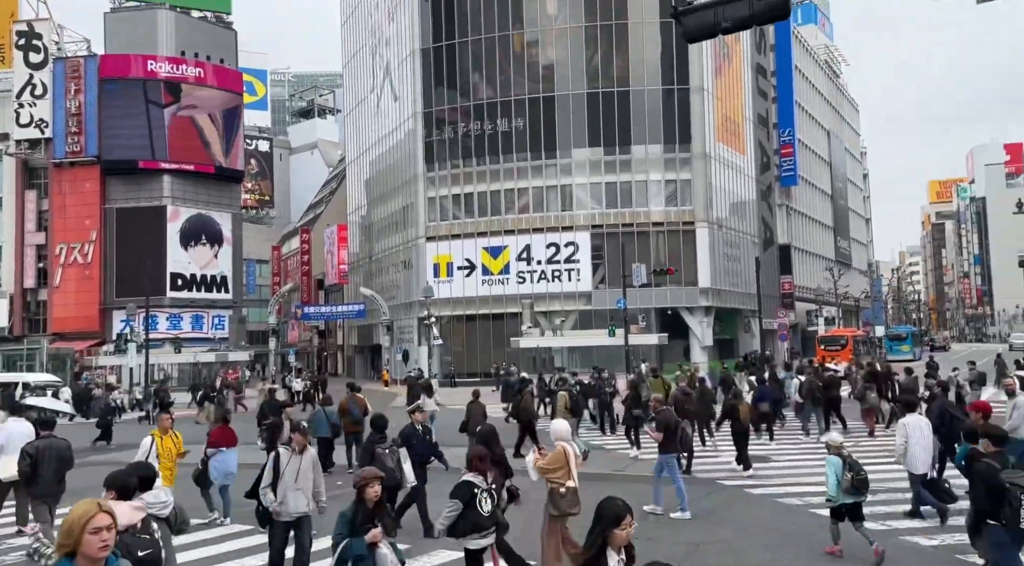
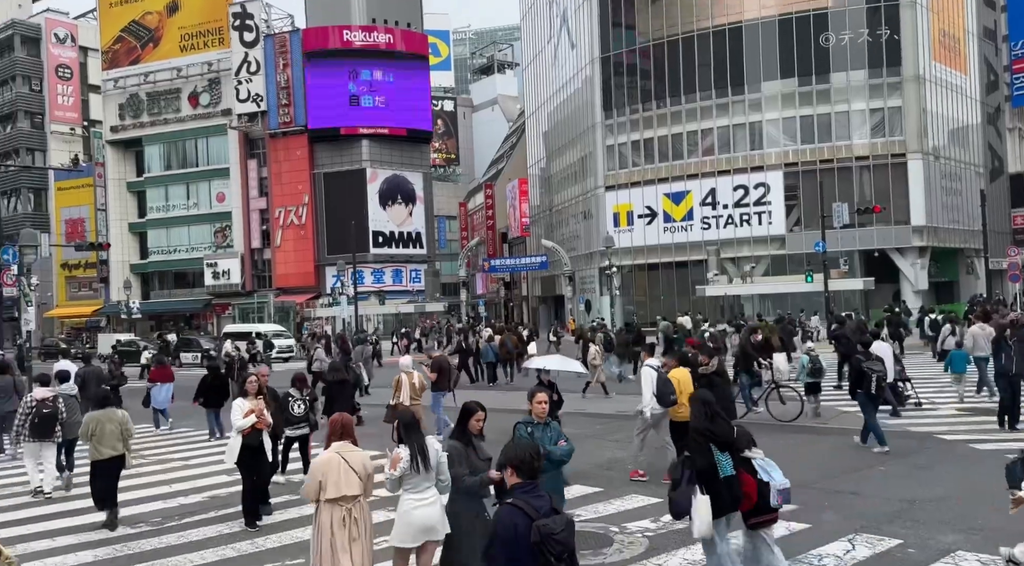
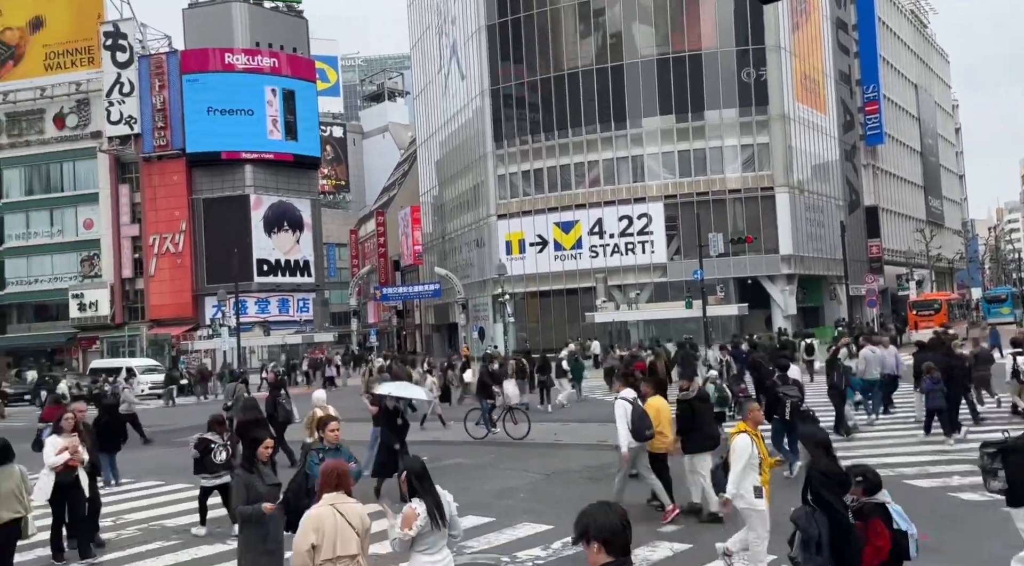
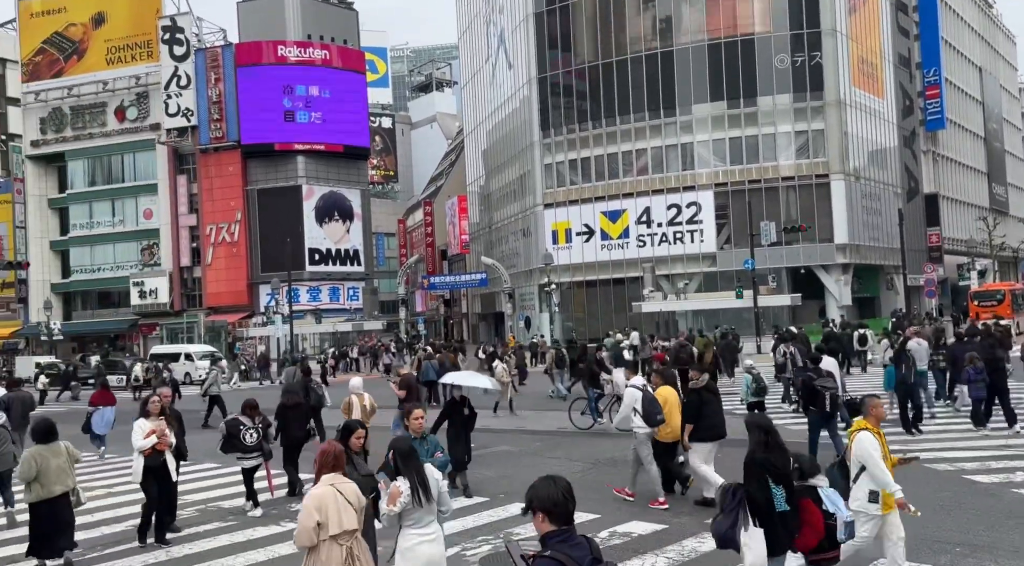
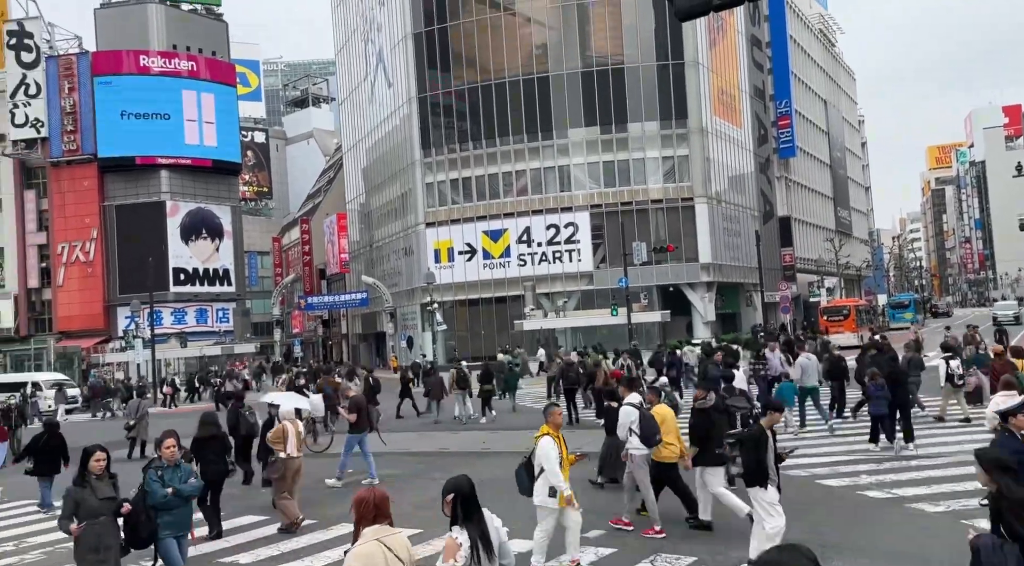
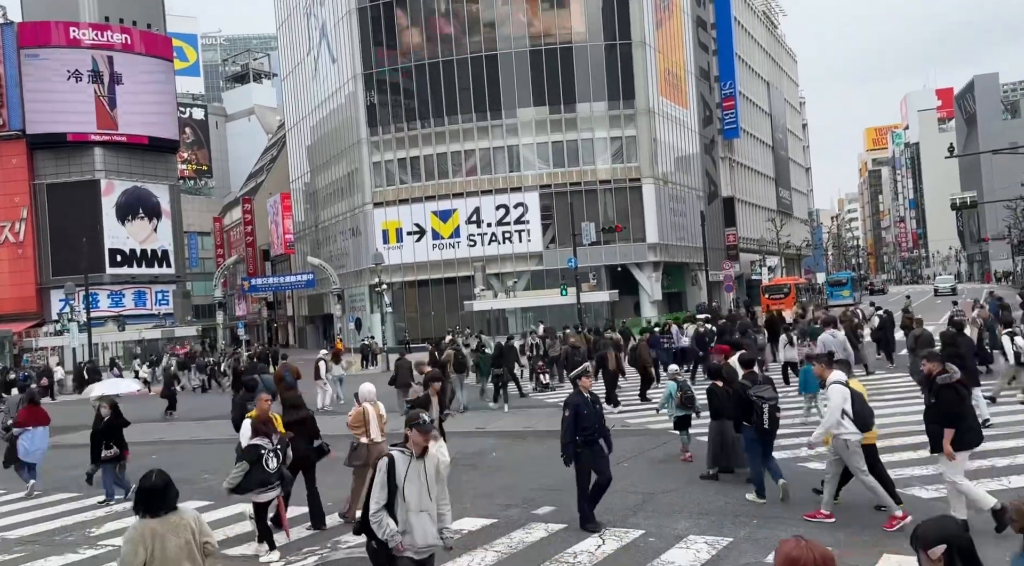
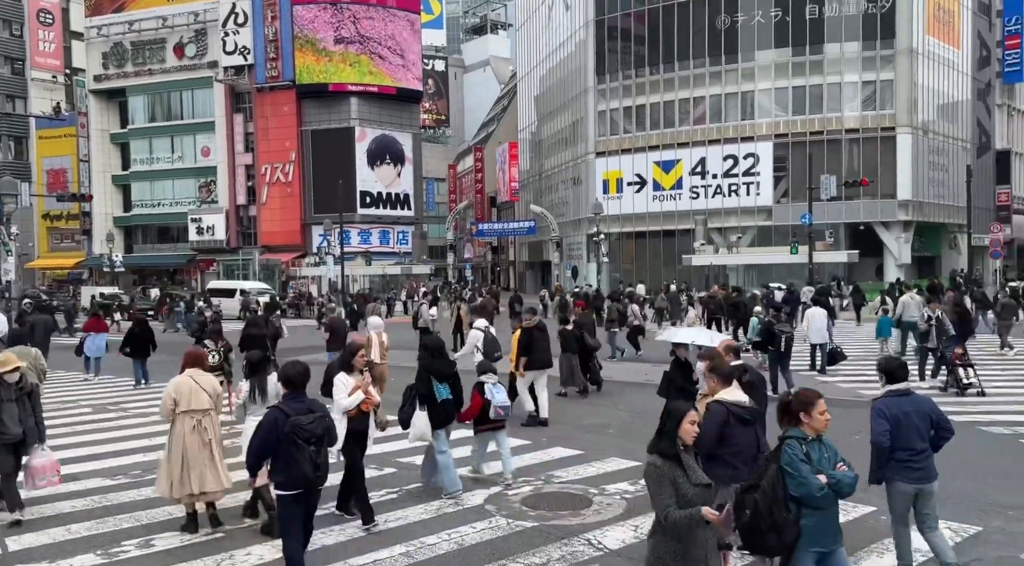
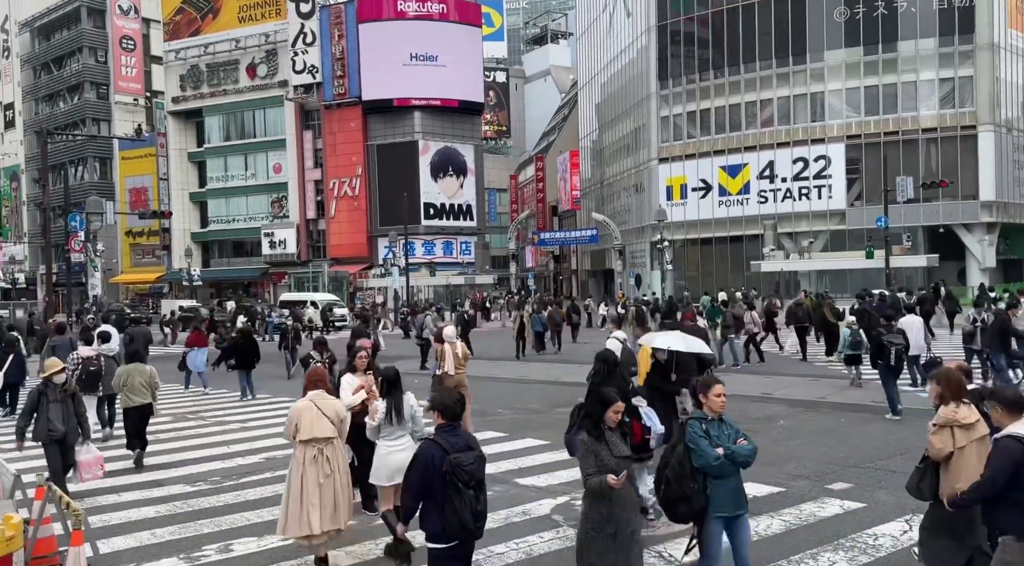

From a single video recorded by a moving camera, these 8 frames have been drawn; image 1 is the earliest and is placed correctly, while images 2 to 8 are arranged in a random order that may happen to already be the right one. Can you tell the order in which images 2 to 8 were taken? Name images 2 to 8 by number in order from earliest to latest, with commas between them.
6, 5, 3, 4, 2, 8, 7
